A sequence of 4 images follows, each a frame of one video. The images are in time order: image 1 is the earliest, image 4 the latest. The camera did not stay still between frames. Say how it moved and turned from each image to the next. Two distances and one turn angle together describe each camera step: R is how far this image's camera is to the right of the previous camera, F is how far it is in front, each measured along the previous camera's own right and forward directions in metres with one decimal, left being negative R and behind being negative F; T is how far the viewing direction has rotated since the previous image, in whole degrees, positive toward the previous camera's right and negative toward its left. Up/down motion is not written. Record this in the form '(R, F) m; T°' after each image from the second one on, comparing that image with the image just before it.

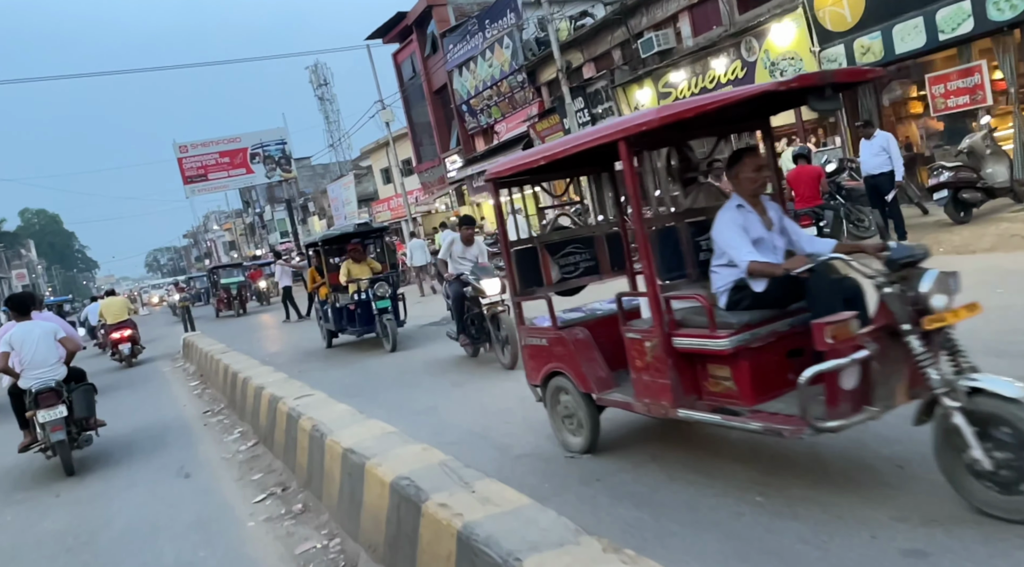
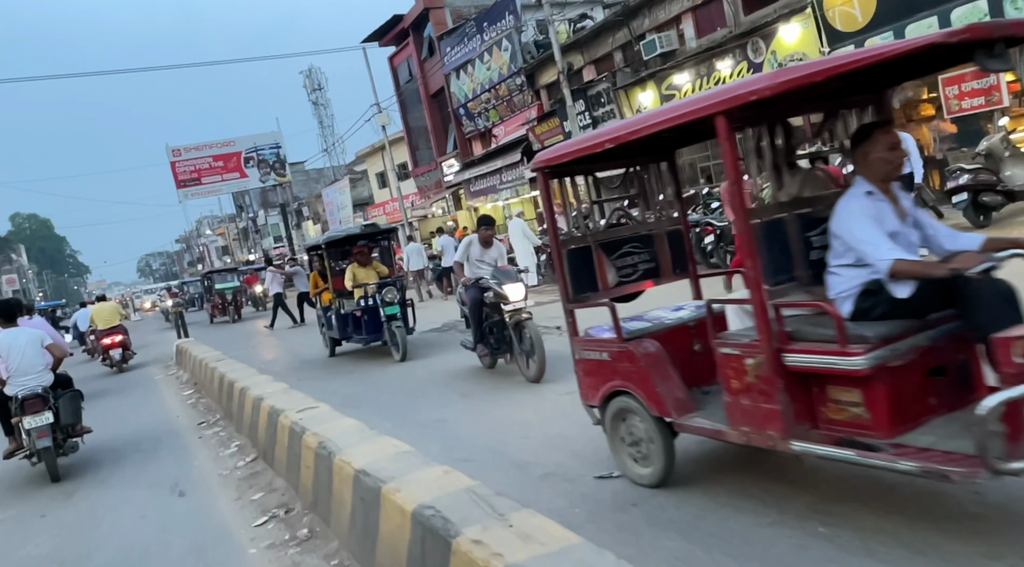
(-0.2, +0.4) m; 0°
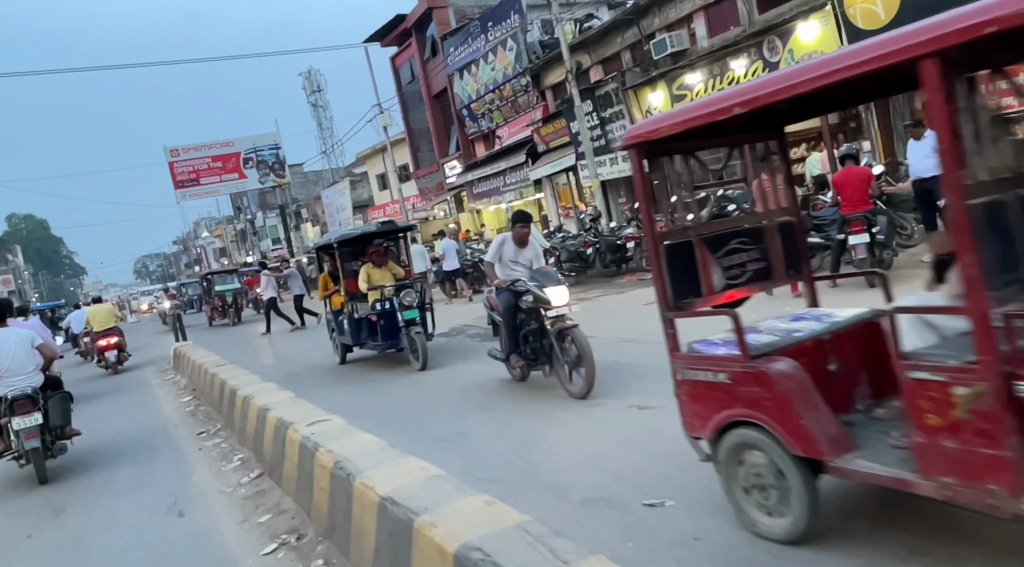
(-0.2, +0.5) m; 0°
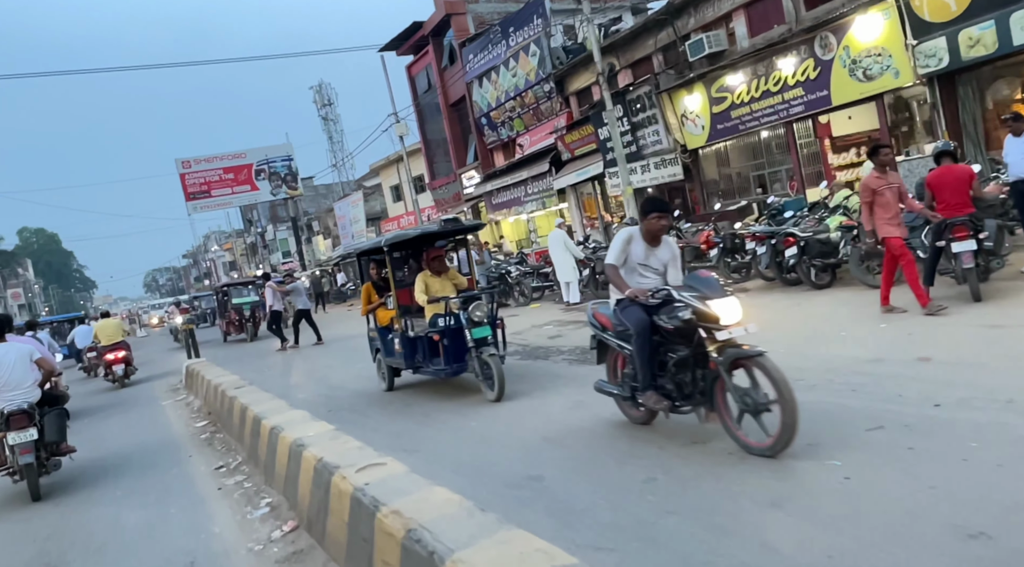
(-0.5, +1.1) m; -1°
